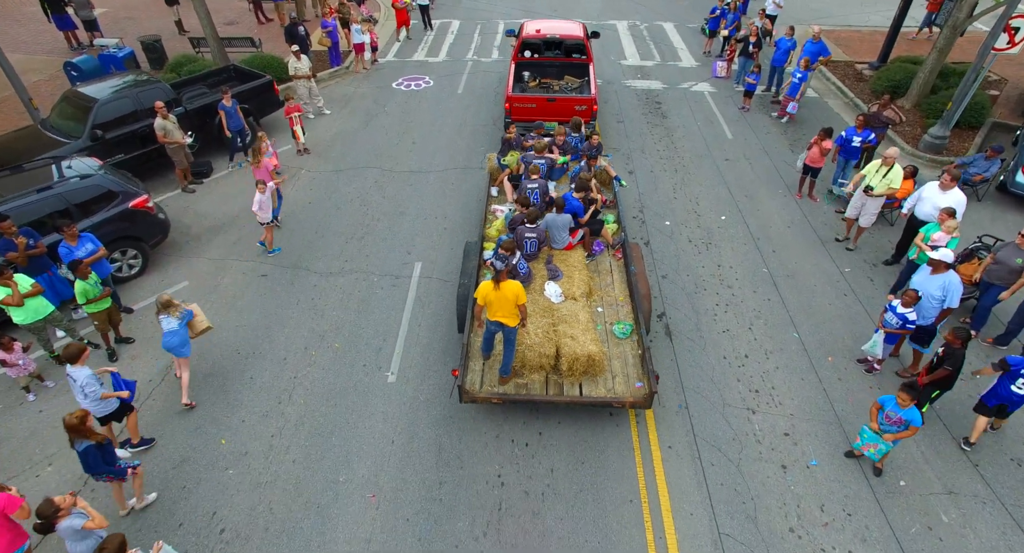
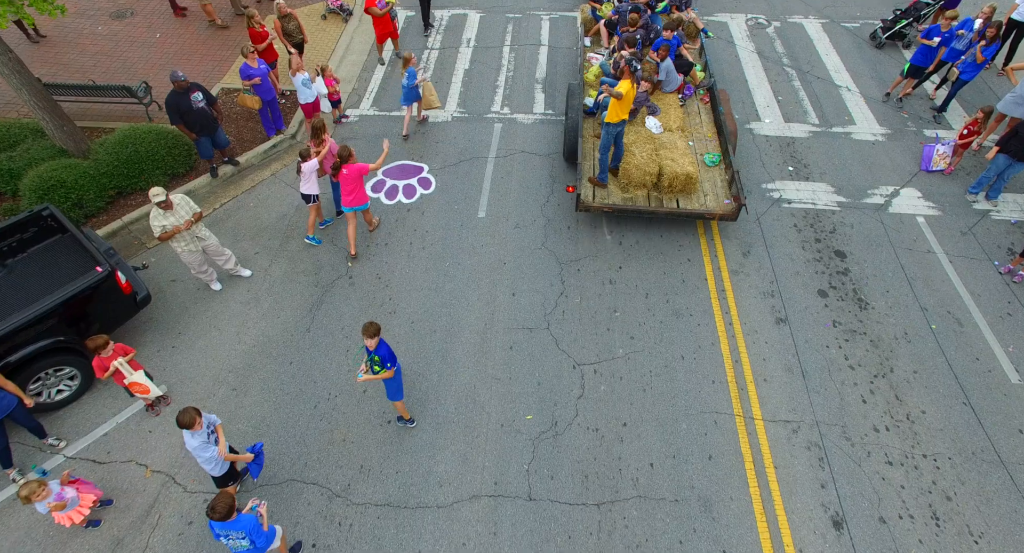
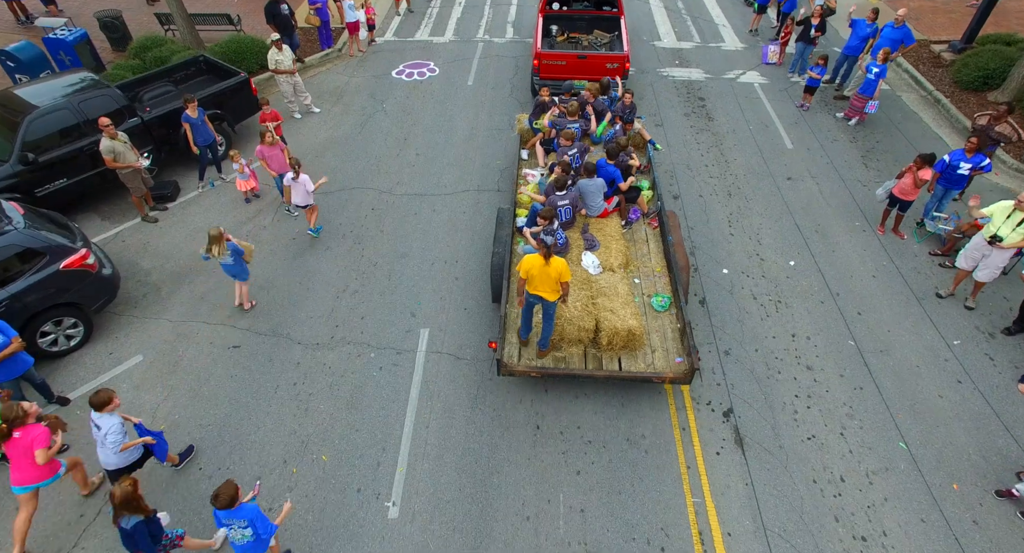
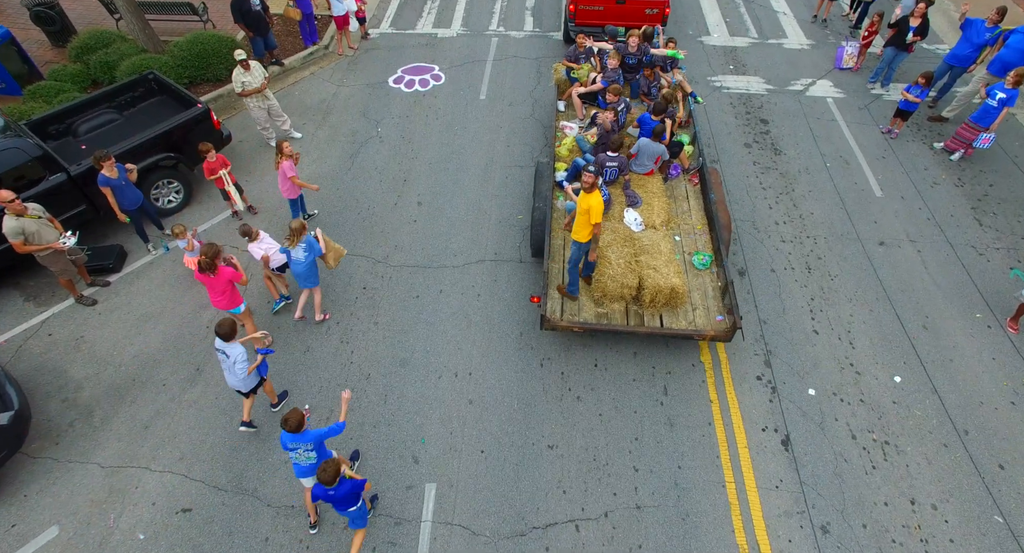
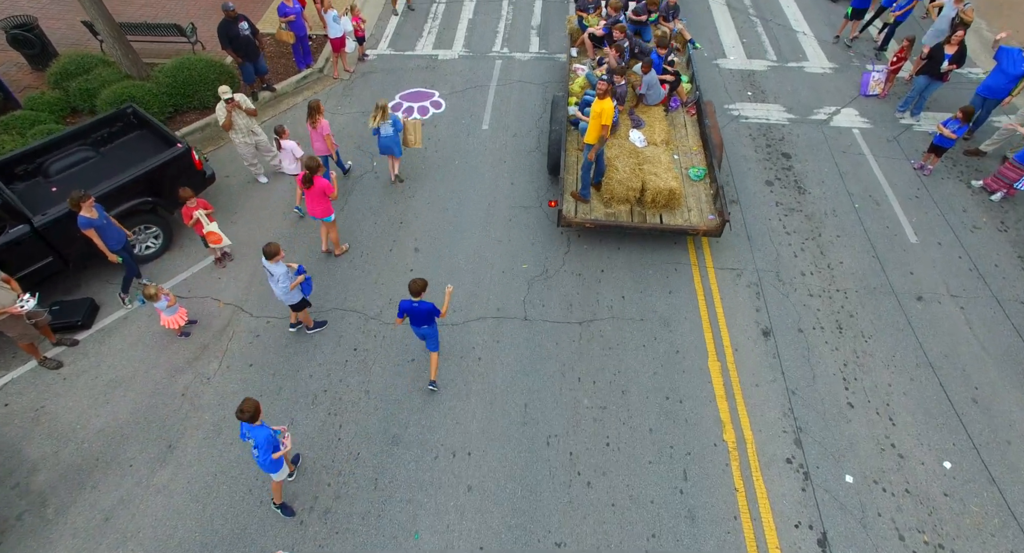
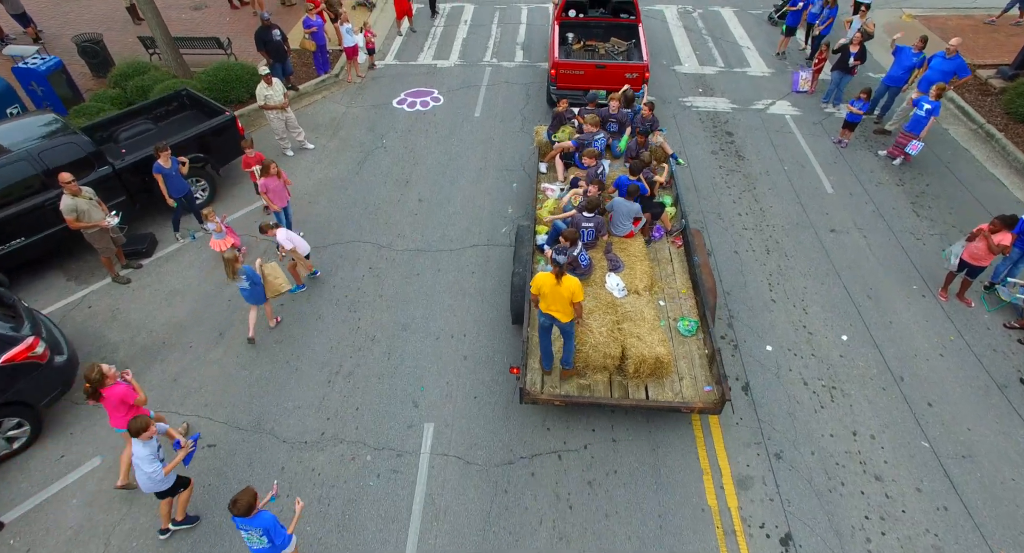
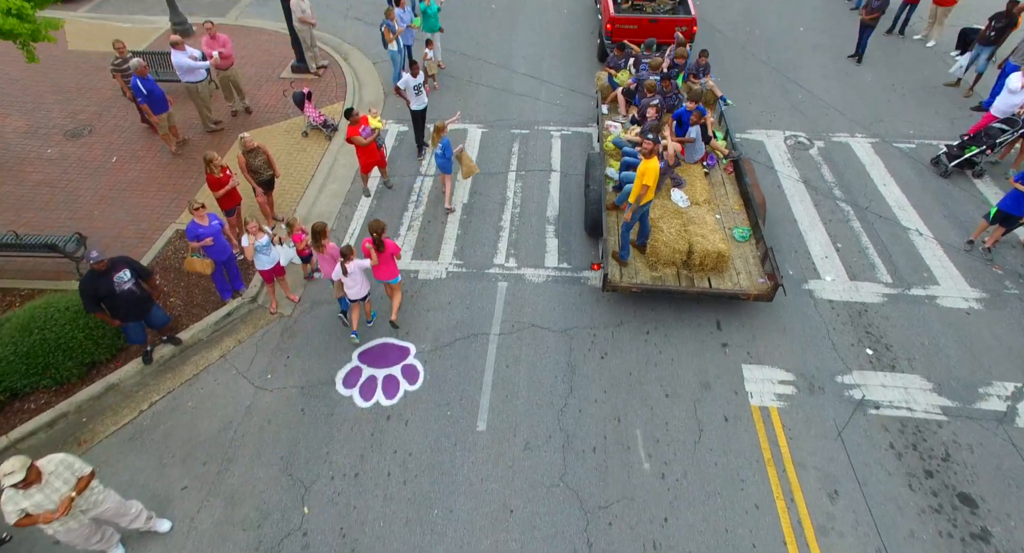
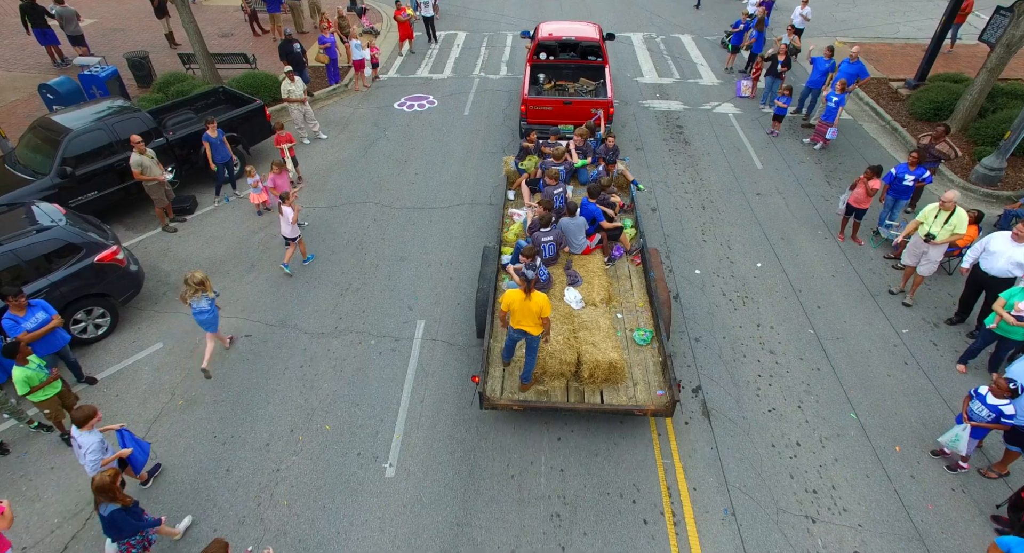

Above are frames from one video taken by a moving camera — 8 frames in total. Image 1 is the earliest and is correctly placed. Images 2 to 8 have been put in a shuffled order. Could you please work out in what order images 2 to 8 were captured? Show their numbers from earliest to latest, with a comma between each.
8, 3, 6, 4, 5, 2, 7
